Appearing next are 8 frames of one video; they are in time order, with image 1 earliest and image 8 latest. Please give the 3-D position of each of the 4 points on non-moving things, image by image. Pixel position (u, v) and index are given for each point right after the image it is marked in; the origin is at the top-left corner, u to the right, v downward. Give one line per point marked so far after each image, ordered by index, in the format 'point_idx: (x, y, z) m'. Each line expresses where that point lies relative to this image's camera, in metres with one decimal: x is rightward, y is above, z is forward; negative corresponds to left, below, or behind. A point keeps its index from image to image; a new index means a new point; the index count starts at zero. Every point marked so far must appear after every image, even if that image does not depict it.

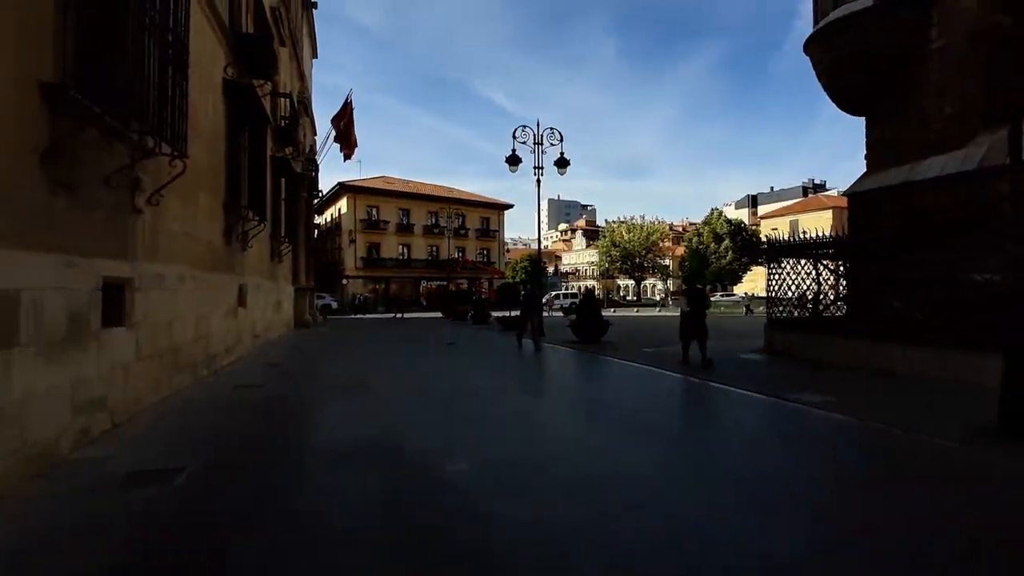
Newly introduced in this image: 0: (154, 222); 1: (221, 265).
0: (-5.1, +1.0, +7.4) m
1: (-6.1, +0.5, +10.8) m
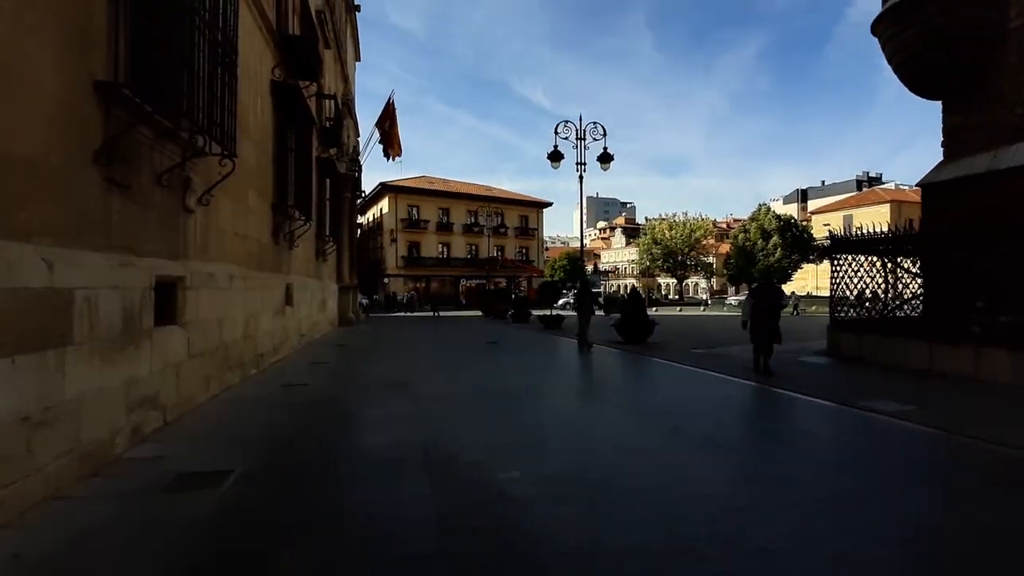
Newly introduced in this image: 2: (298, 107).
0: (-4.4, +1.0, +7.4) m
1: (-5.2, +0.5, +10.9) m
2: (-5.2, +4.4, +12.4) m
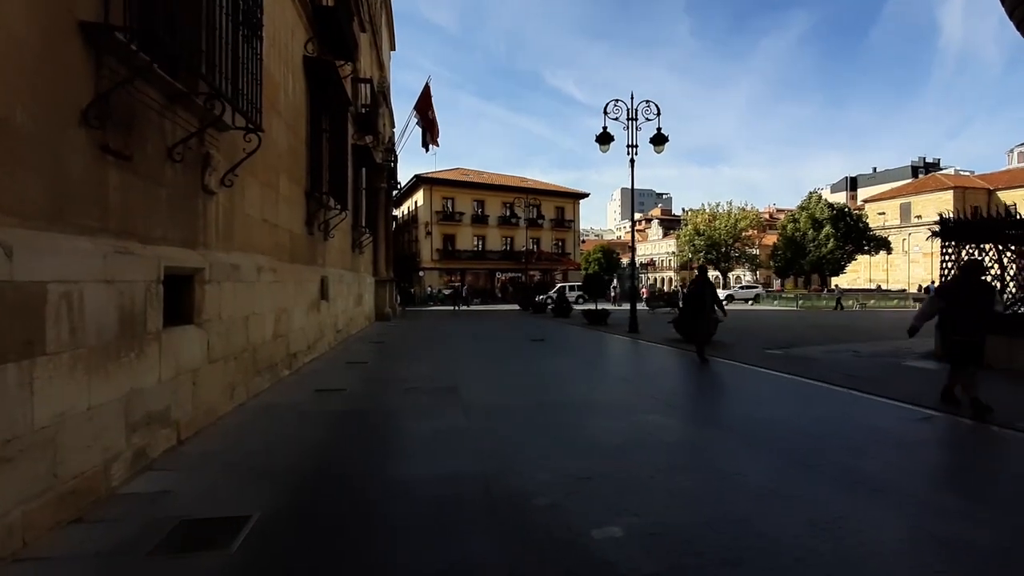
0: (-3.6, +1.1, +6.5) m
1: (-4.1, +0.6, +10.0) m
2: (-4.1, +4.5, +11.5) m
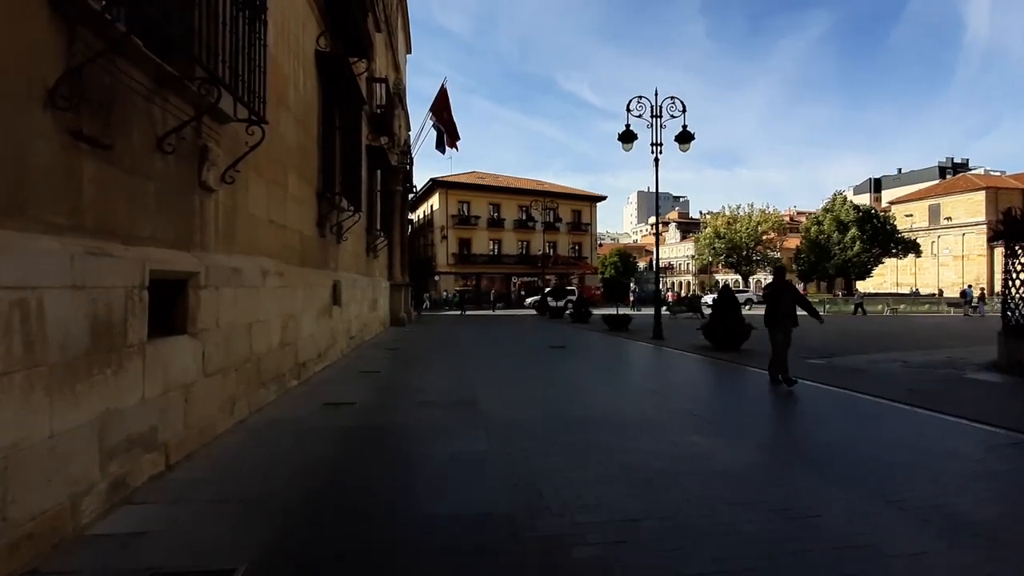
0: (-3.3, +1.0, +6.0) m
1: (-3.7, +0.5, +9.6) m
2: (-3.6, +4.4, +11.0) m
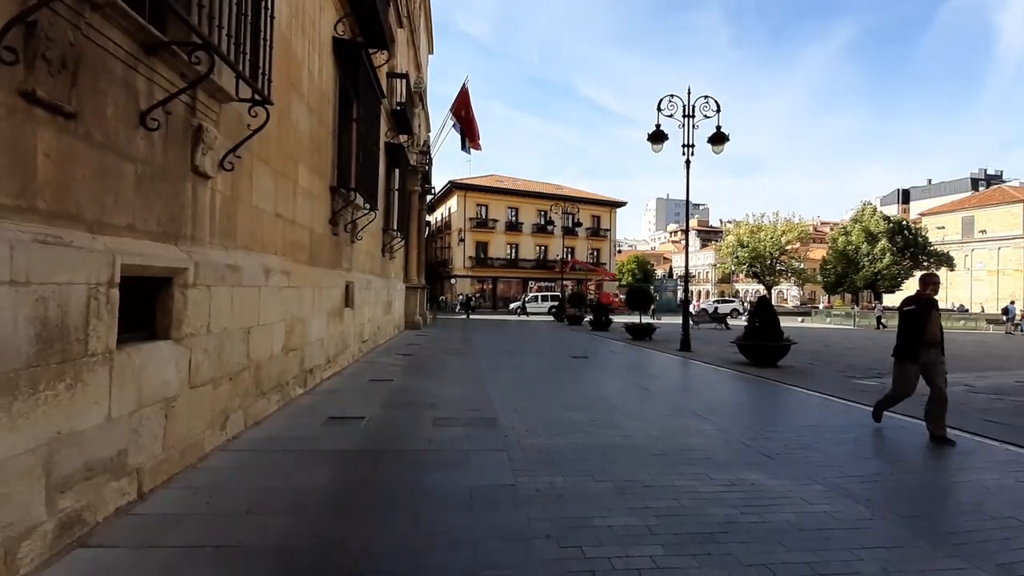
0: (-3.0, +1.0, +5.4) m
1: (-3.3, +0.5, +9.0) m
2: (-3.1, +4.4, +10.5) m
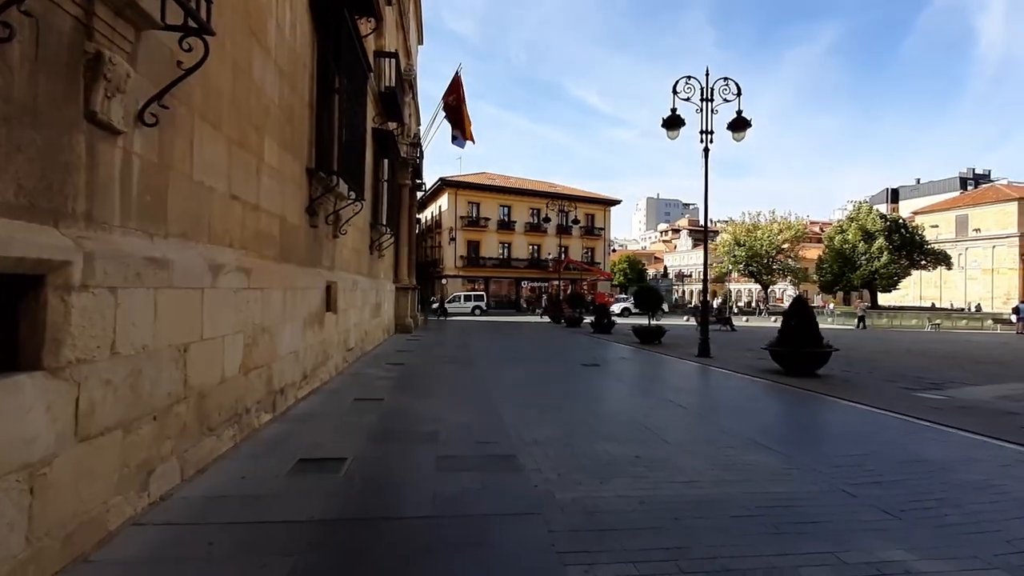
0: (-2.7, +1.0, +3.9) m
1: (-3.1, +0.5, +7.5) m
2: (-2.9, +4.4, +9.0) m
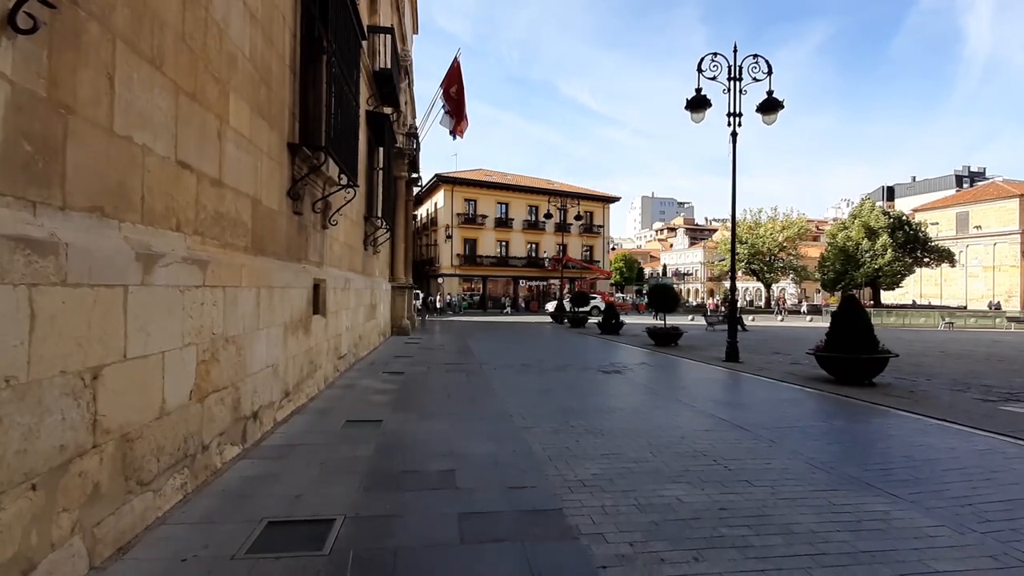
0: (-2.4, +1.0, +2.6) m
1: (-2.8, +0.5, +6.1) m
2: (-2.6, +4.4, +7.7) m
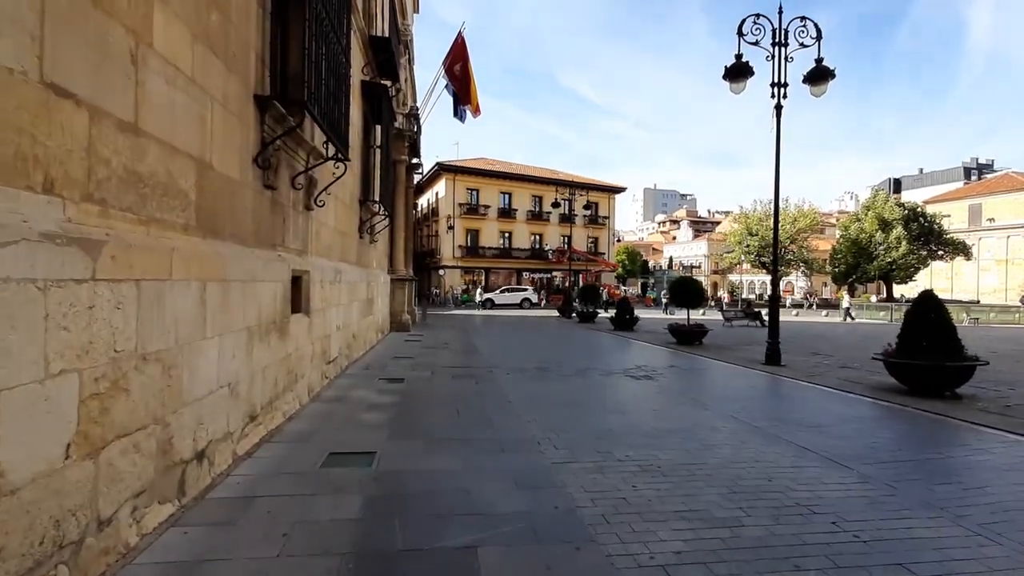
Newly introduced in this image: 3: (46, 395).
0: (-2.1, +1.0, +1.2) m
1: (-2.5, +0.6, +4.7) m
2: (-2.3, +4.5, +6.2) m
3: (-2.1, -0.5, +2.3) m
